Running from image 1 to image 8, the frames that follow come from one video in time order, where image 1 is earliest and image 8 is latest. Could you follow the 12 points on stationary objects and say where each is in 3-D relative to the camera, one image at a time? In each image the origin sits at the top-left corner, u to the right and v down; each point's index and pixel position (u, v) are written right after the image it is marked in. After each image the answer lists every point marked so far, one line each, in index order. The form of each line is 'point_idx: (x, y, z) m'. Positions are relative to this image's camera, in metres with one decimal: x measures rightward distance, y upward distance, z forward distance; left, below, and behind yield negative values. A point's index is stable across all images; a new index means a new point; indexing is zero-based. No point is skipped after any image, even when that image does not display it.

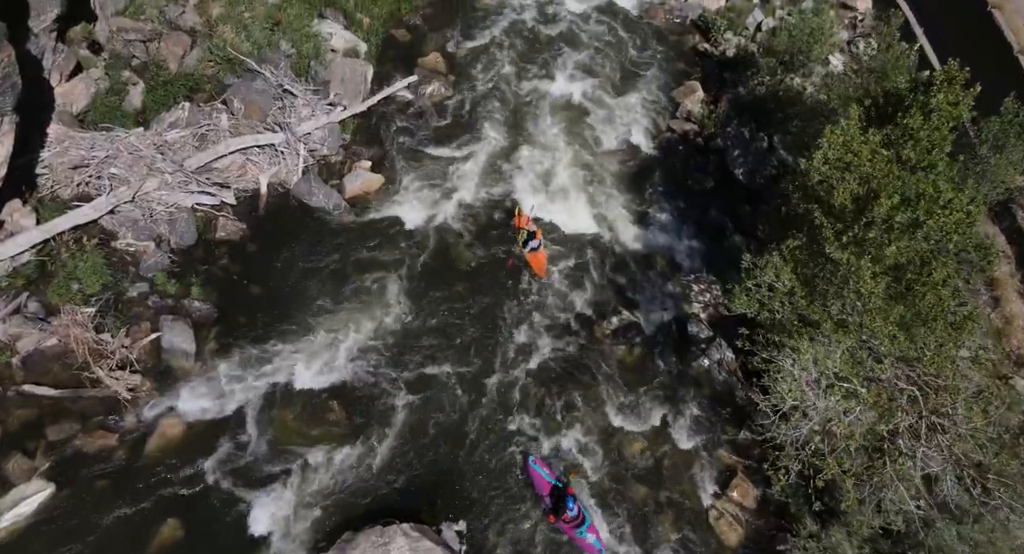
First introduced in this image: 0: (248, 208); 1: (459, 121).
0: (-4.3, +1.1, +12.0) m
1: (-1.1, +3.1, +14.6) m
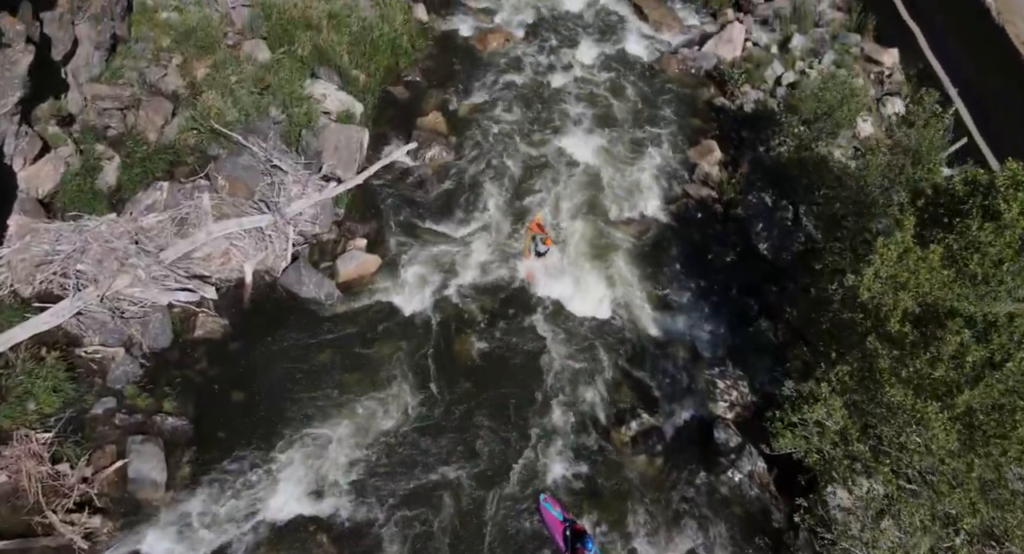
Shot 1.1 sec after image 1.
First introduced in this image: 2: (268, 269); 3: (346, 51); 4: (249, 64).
0: (-4.2, -0.4, +10.9) m
1: (-0.9, +1.7, +13.6) m
2: (-3.8, +0.1, +11.3) m
3: (-3.5, +4.6, +15.2) m
4: (-4.9, +4.0, +13.7) m
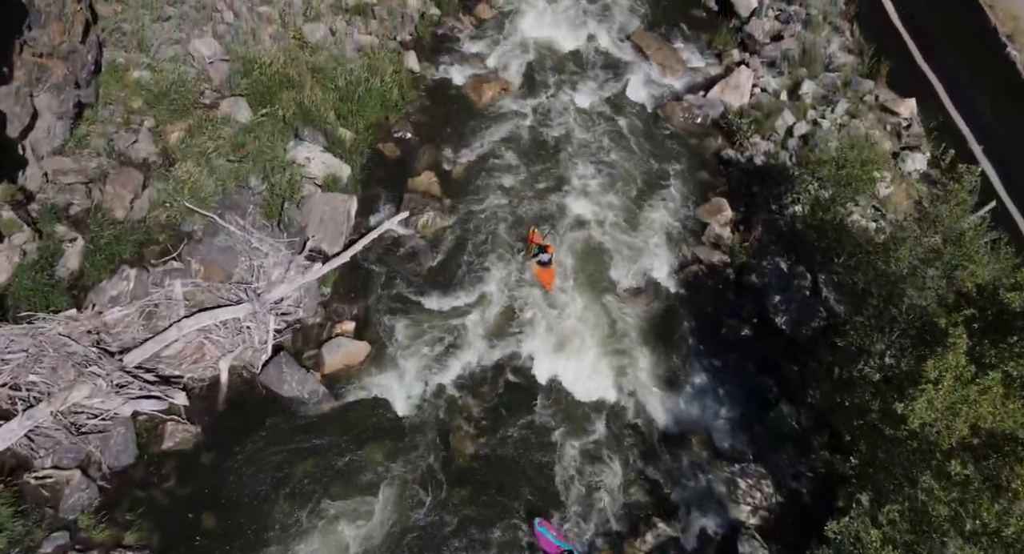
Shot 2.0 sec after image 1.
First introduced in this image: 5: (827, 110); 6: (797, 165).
0: (-4.2, -1.7, +9.9) m
1: (-0.9, +0.3, +12.6) m
2: (-3.8, -1.2, +10.3) m
3: (-3.5, +3.2, +14.3) m
4: (-5.0, +2.6, +12.7) m
5: (+6.9, +3.6, +15.9) m
6: (+6.0, +2.3, +15.2) m
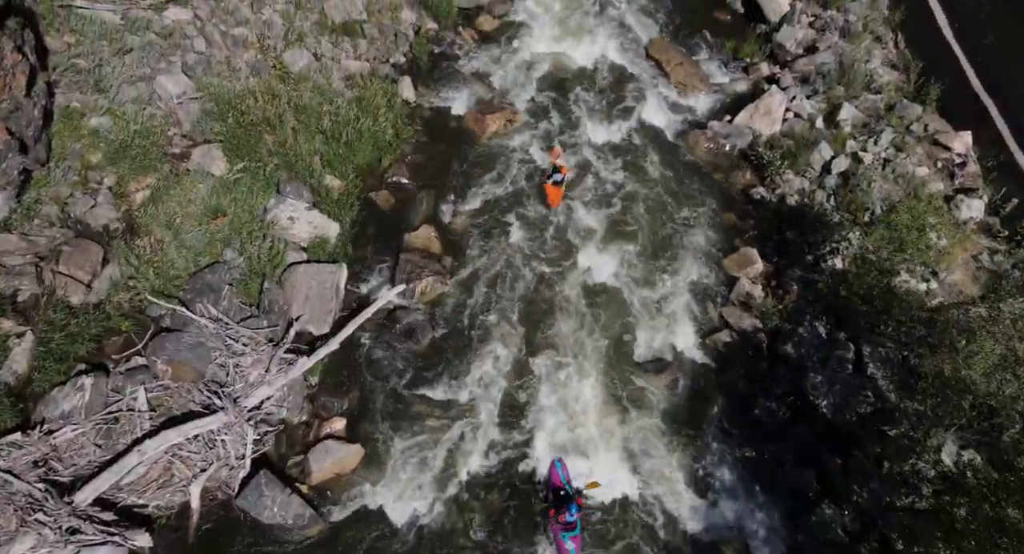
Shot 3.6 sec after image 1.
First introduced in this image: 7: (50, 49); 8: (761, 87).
0: (-4.0, -3.0, +8.6) m
1: (-0.8, -0.8, +11.3) m
2: (-3.6, -2.5, +9.0) m
3: (-3.4, +2.1, +12.8) m
4: (-4.8, +1.4, +11.3) m
5: (+7.0, +2.6, +14.4) m
6: (+6.1, +1.3, +13.8) m
7: (-7.4, +3.6, +11.7) m
8: (+5.7, +4.5, +16.8) m
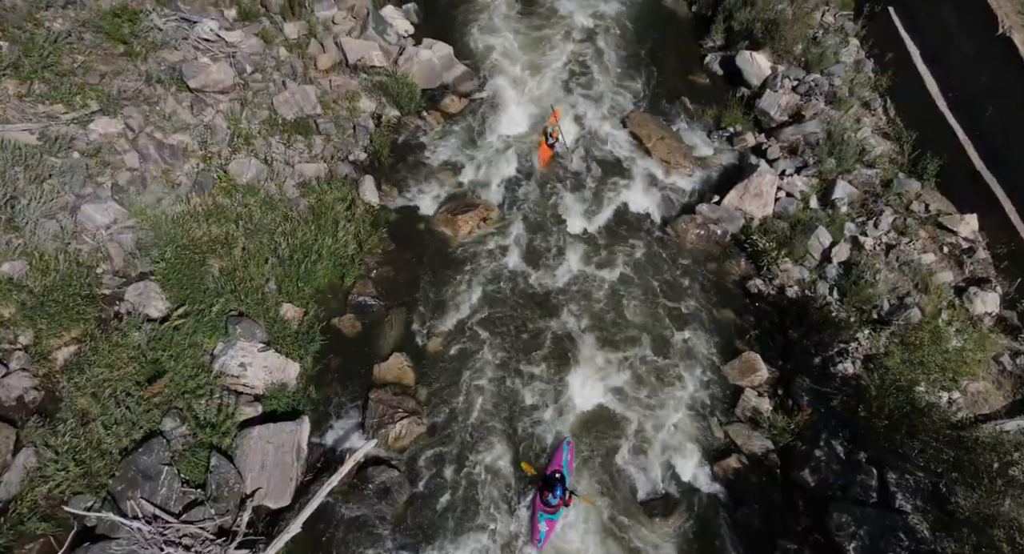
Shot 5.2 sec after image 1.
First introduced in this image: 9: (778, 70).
0: (-4.0, -5.1, +7.1) m
1: (-1.0, -2.9, +9.9) m
2: (-3.6, -4.6, +7.5) m
3: (-3.7, 0.0, +11.4) m
4: (-5.1, -0.8, +9.8) m
5: (+6.6, +0.9, +13.5) m
6: (+5.7, -0.5, +12.7) m
7: (-7.7, +1.3, +10.2) m
8: (+5.0, +2.6, +15.8) m
9: (+6.1, +4.8, +16.8) m
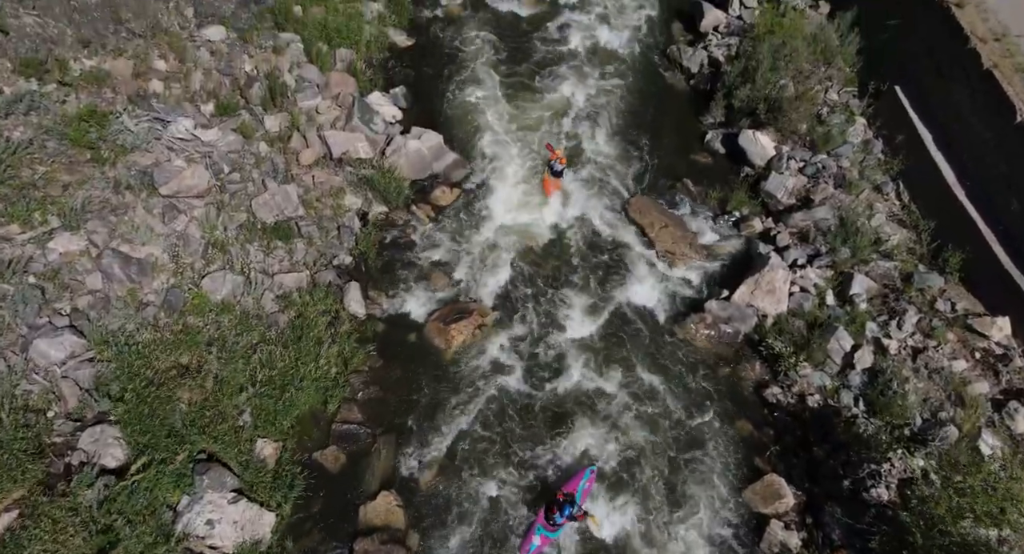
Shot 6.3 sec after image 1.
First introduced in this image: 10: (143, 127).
0: (-3.9, -6.7, +5.8) m
1: (-0.9, -4.6, +8.7) m
2: (-3.5, -6.2, +6.2) m
3: (-3.7, -1.9, +10.3) m
4: (-5.1, -2.6, +8.7) m
5: (+6.5, -0.9, +12.5) m
6: (+5.7, -2.2, +11.7) m
7: (-7.8, -0.6, +9.2) m
8: (+4.9, +0.6, +14.9) m
9: (+6.0, +2.8, +16.0) m
10: (-6.4, +2.6, +12.7) m
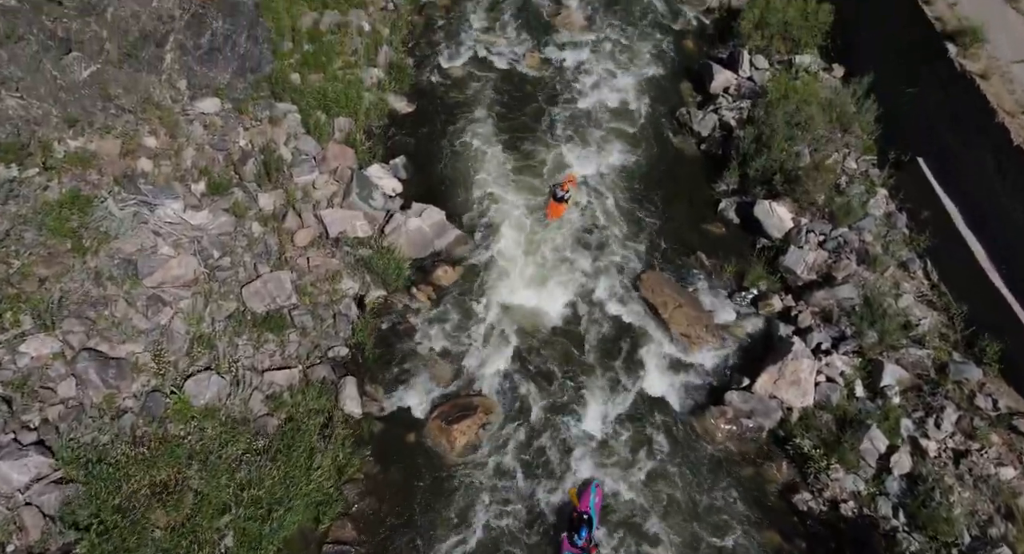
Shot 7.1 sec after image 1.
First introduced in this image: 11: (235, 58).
0: (-3.8, -7.9, +4.6) m
1: (-0.8, -5.9, +7.7) m
2: (-3.4, -7.4, +5.1) m
3: (-3.6, -3.3, +9.4) m
4: (-5.0, -3.9, +7.8) m
5: (+6.6, -2.4, +11.6) m
6: (+5.8, -3.7, +10.7) m
7: (-7.7, -2.0, +8.3) m
8: (+5.0, -1.0, +14.1) m
9: (+6.1, +1.1, +15.3) m
10: (-6.3, +1.1, +12.0) m
11: (-5.6, +4.5, +14.8) m
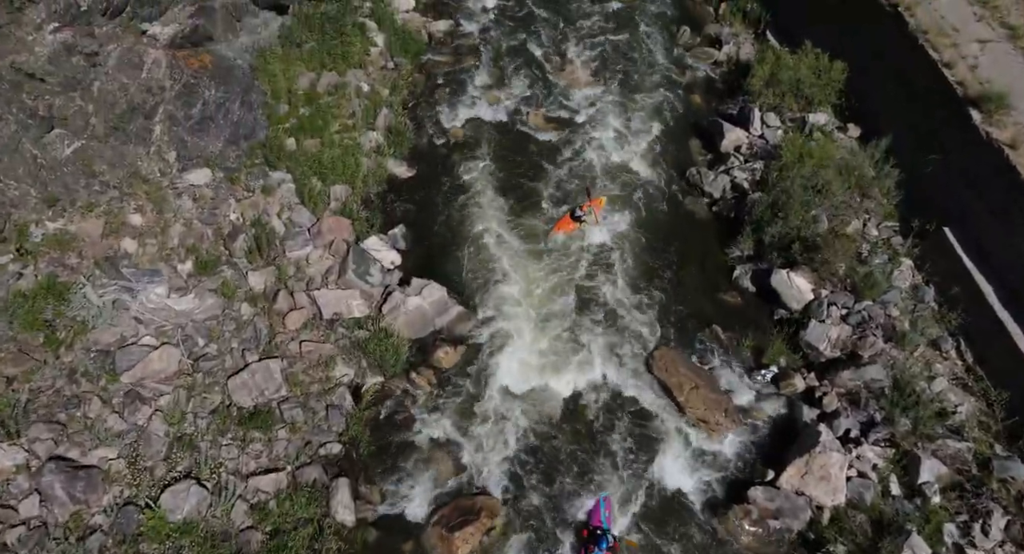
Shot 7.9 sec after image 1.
0: (-3.6, -8.9, +3.4) m
1: (-0.7, -7.1, +6.5) m
2: (-3.3, -8.5, +3.9) m
3: (-3.5, -4.6, +8.4) m
4: (-4.9, -5.1, +6.7) m
5: (+6.7, -3.8, +10.6) m
6: (+5.9, -5.0, +9.7) m
7: (-7.6, -3.2, +7.4) m
8: (+5.2, -2.4, +13.2) m
9: (+6.2, -0.4, +14.5) m
10: (-6.2, -0.4, +11.2) m
11: (-5.5, +2.9, +14.2) m
